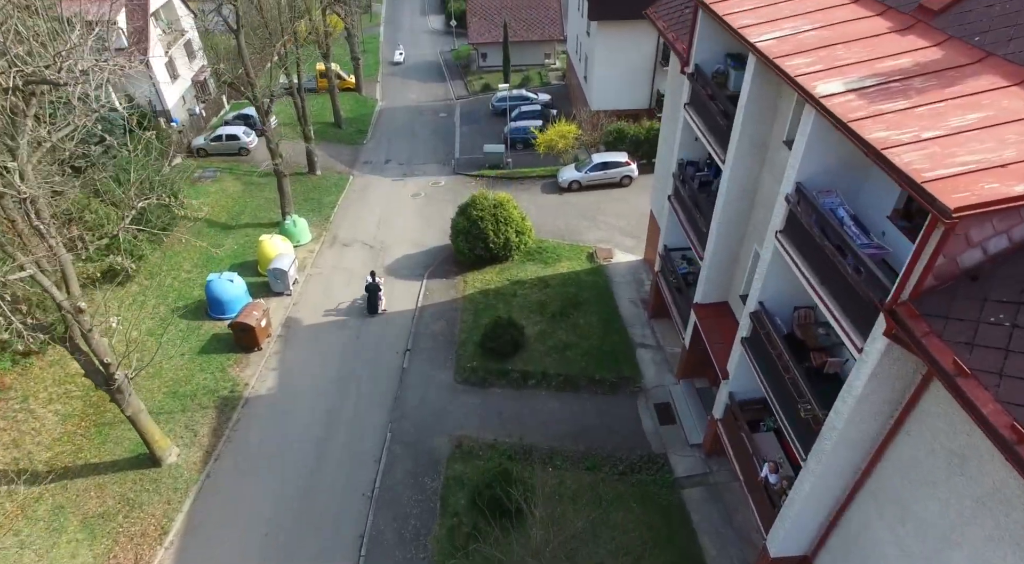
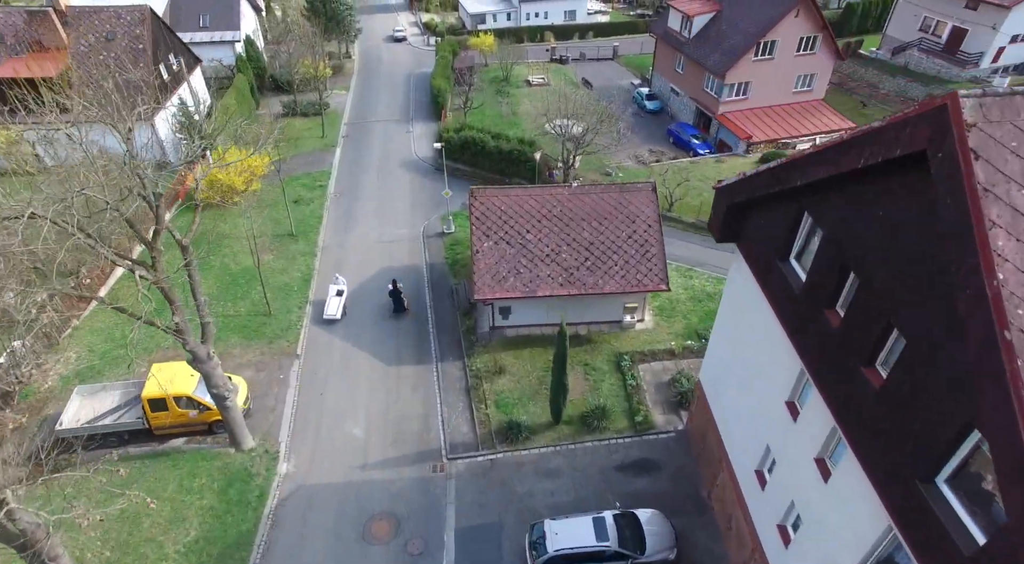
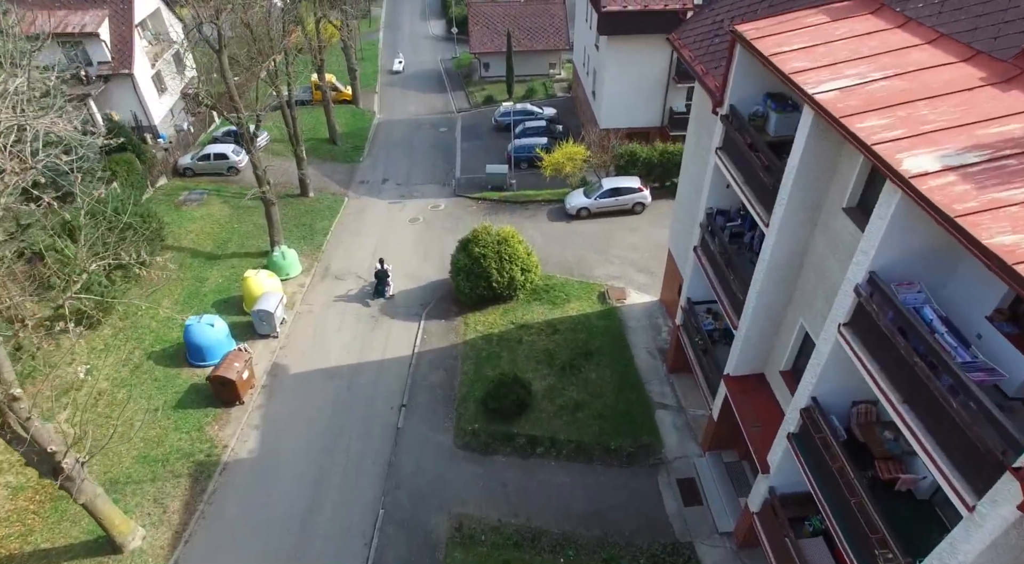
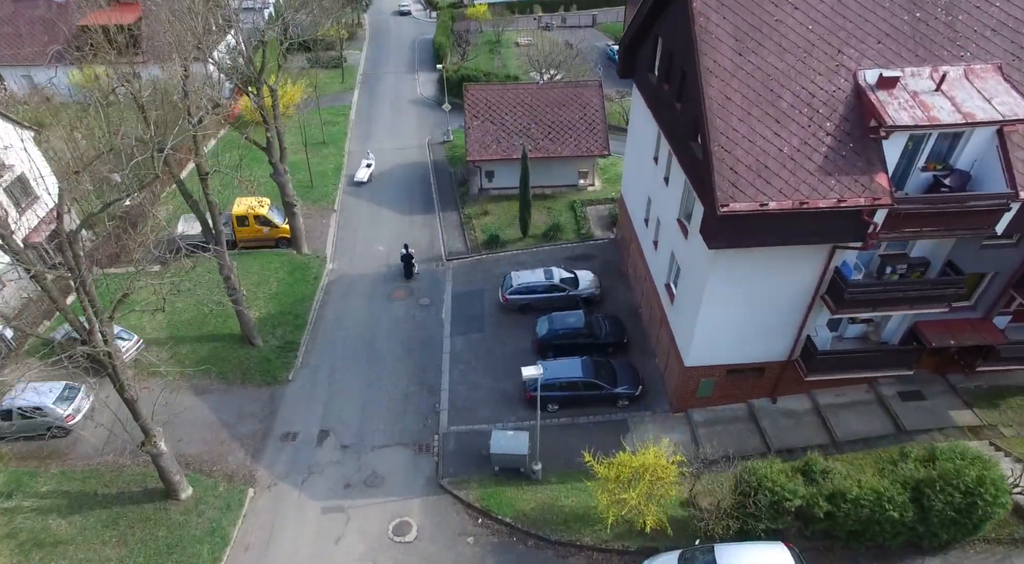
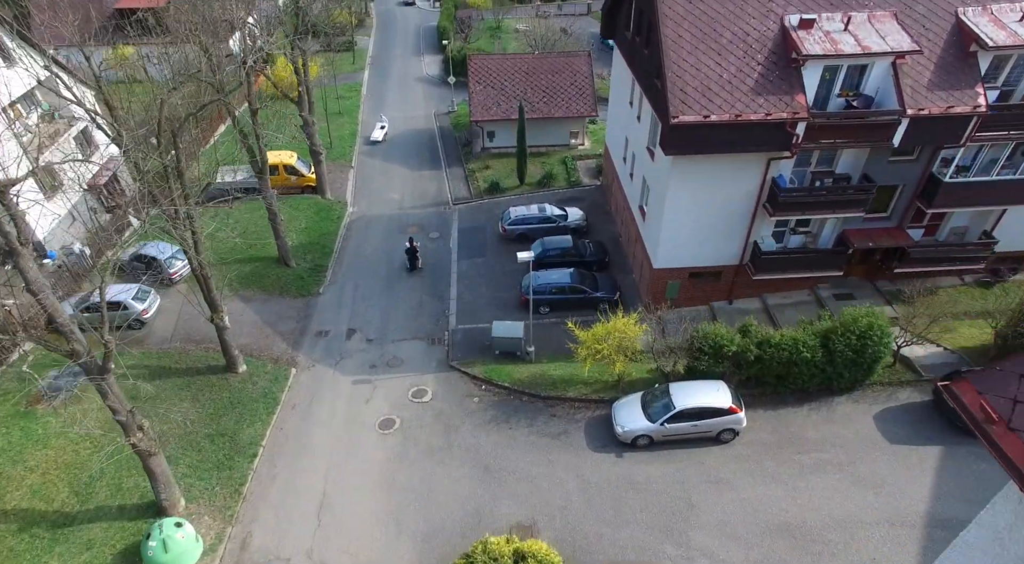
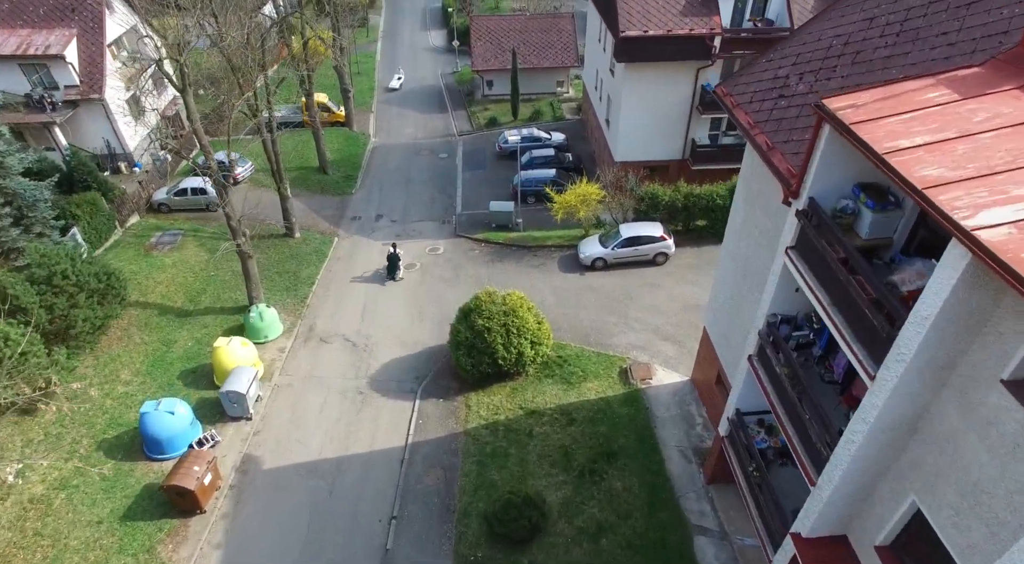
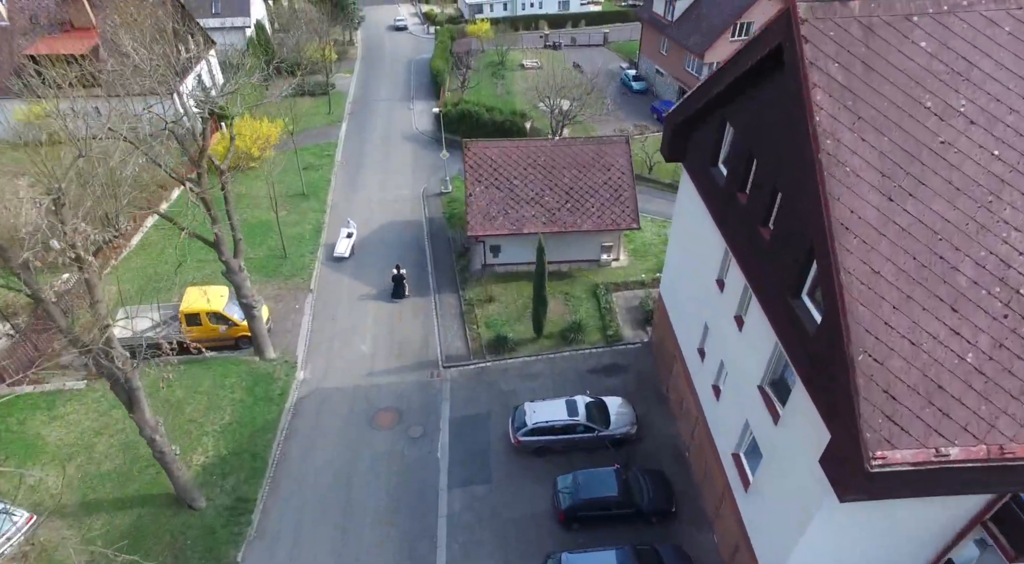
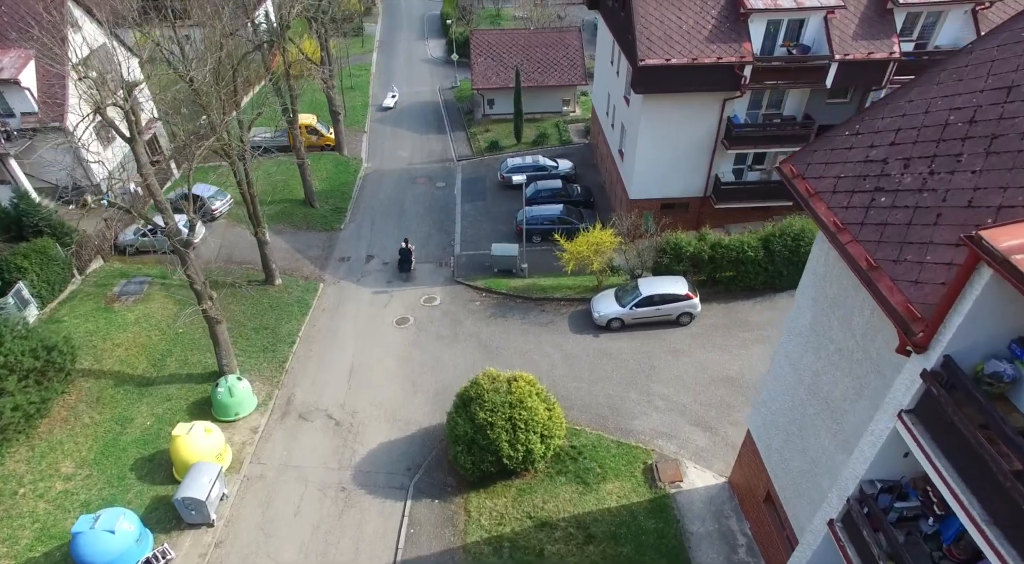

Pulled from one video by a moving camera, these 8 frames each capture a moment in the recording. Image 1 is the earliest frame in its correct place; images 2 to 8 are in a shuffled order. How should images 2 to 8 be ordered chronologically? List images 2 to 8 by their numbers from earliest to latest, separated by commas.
3, 6, 8, 5, 4, 7, 2
